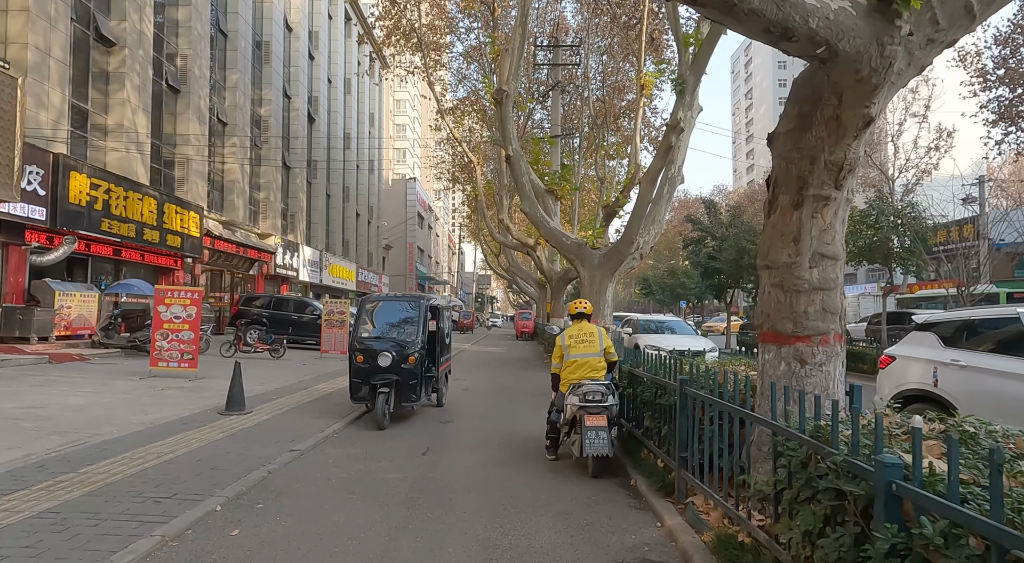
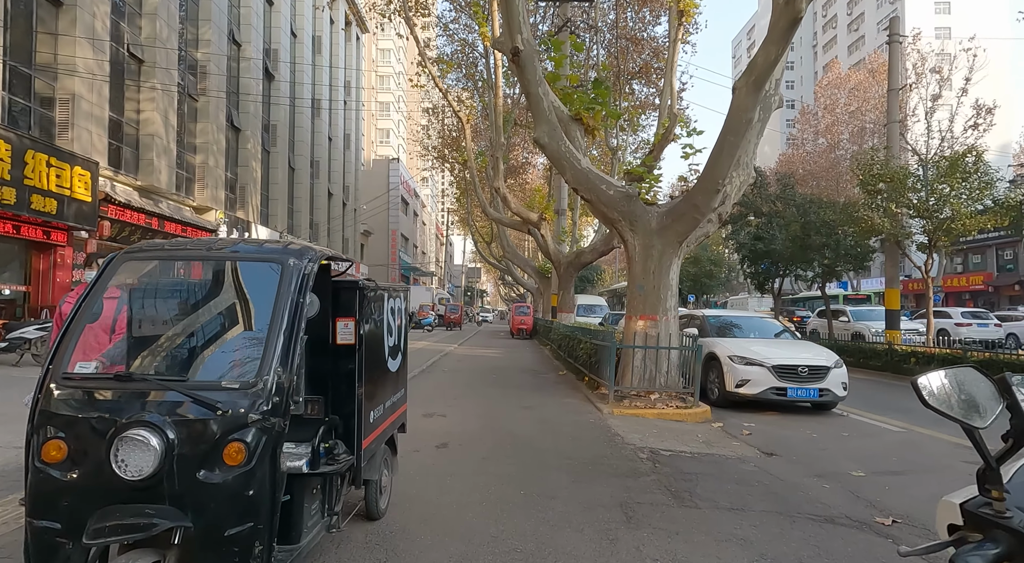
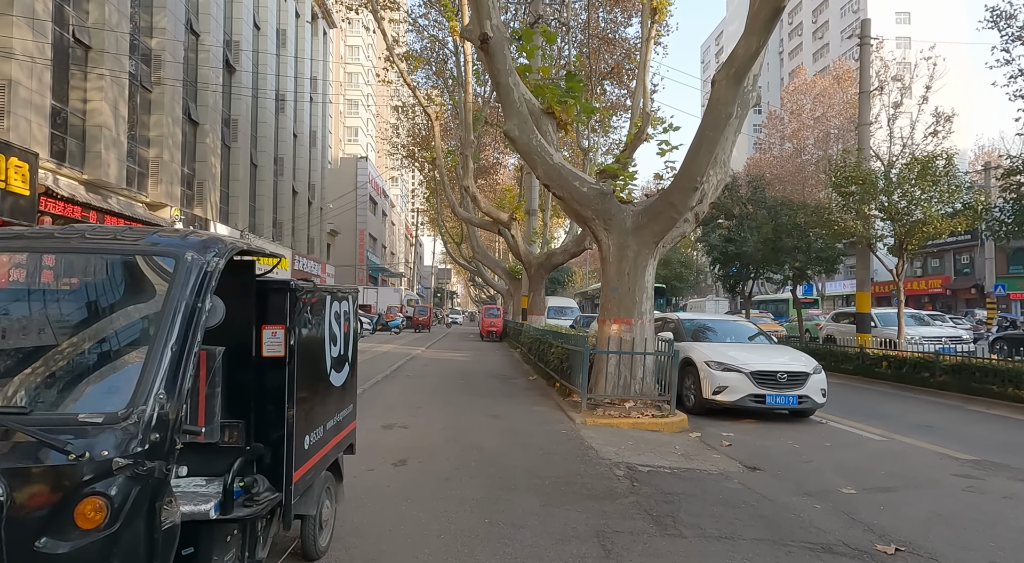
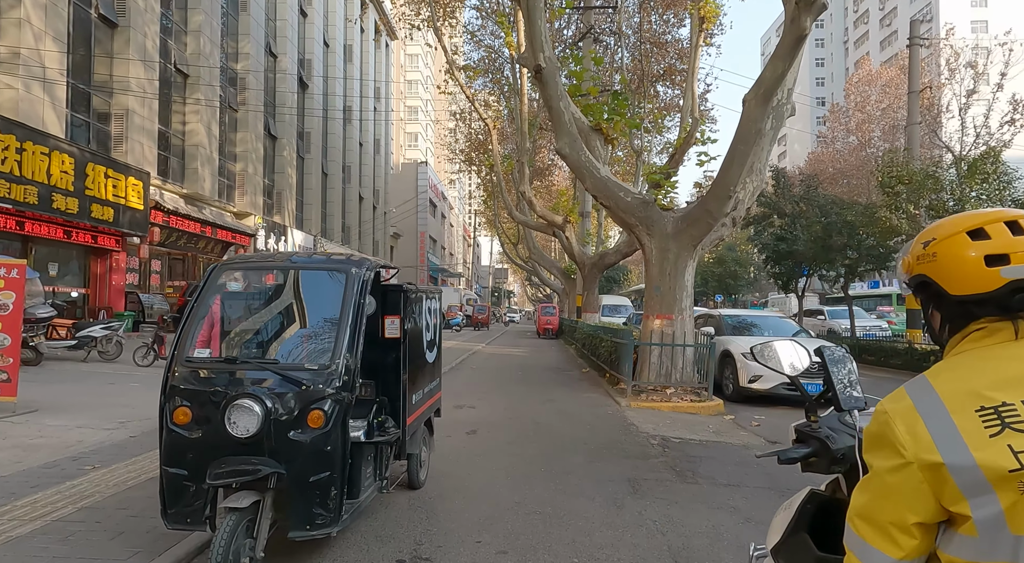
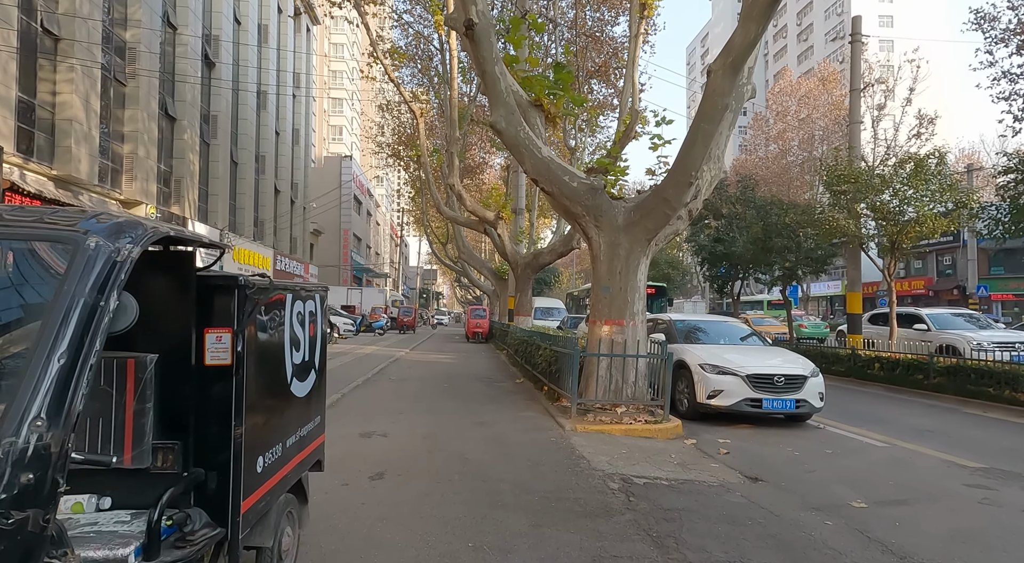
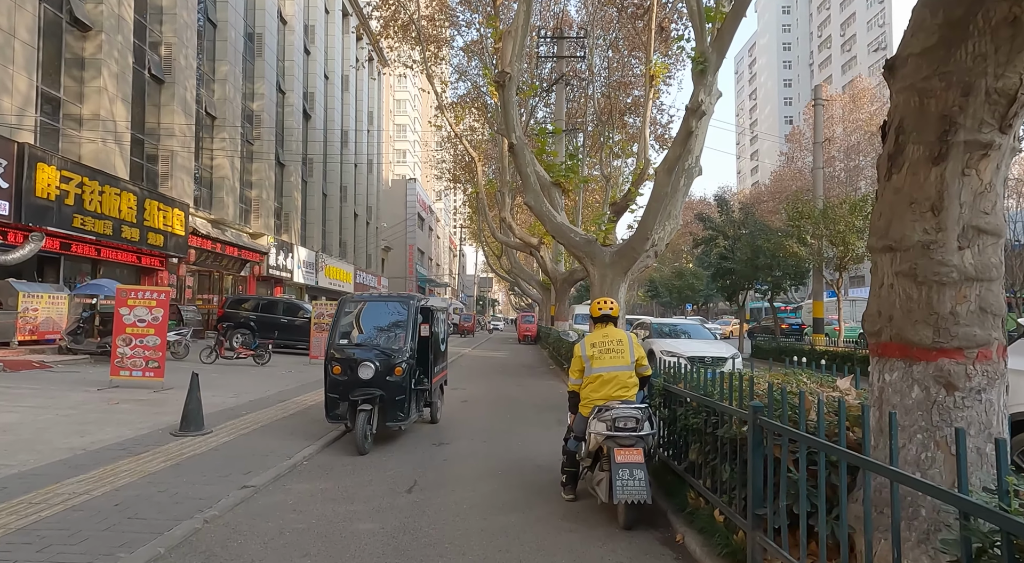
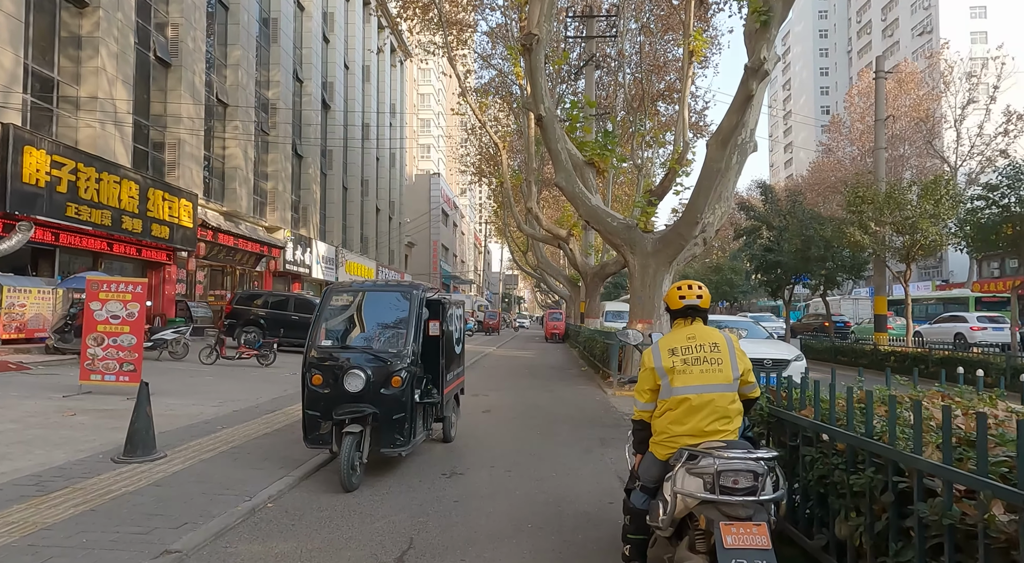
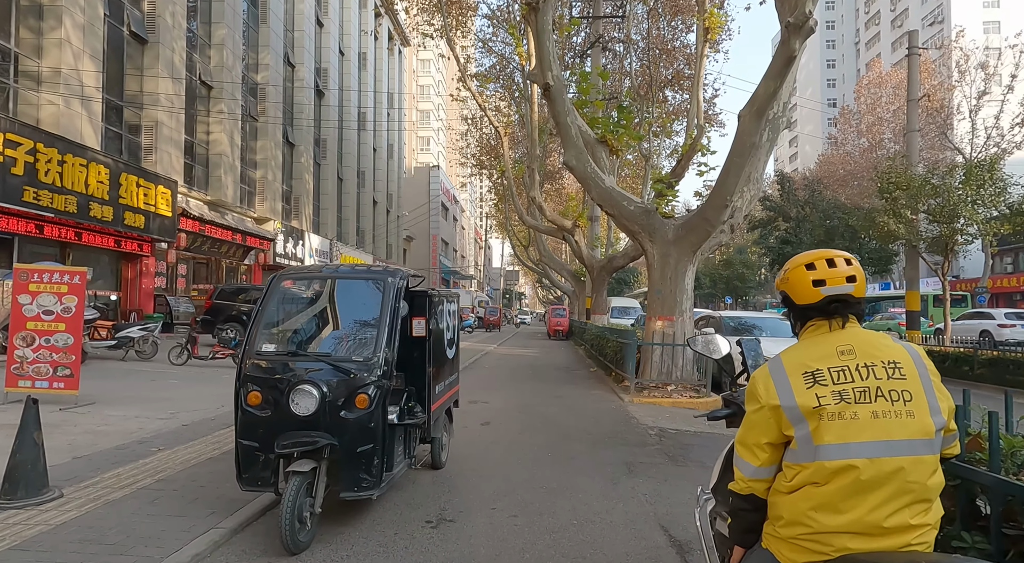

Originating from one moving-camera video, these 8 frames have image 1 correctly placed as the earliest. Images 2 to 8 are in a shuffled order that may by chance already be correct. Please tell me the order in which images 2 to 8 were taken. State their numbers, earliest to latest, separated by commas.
6, 7, 8, 4, 2, 3, 5
